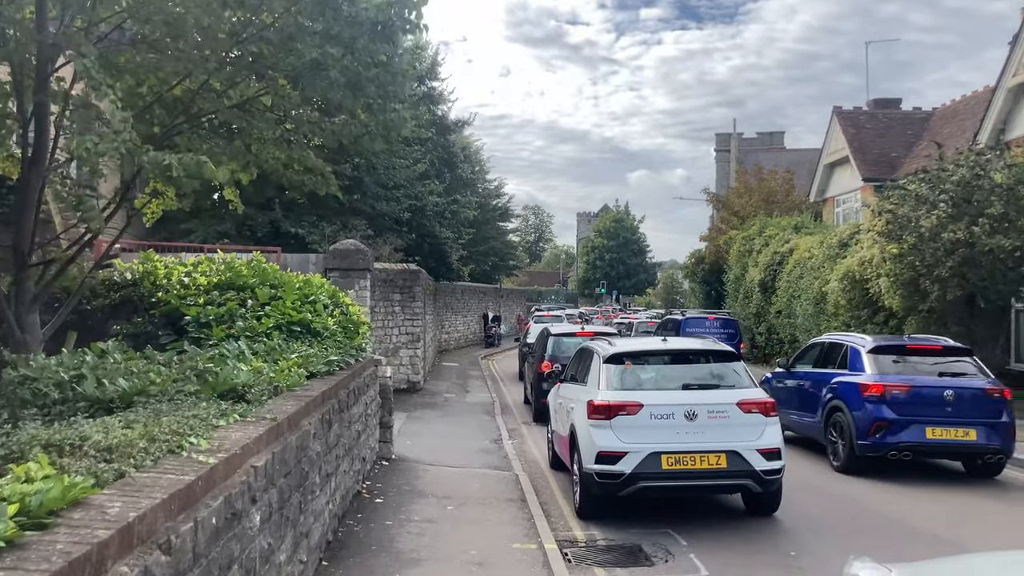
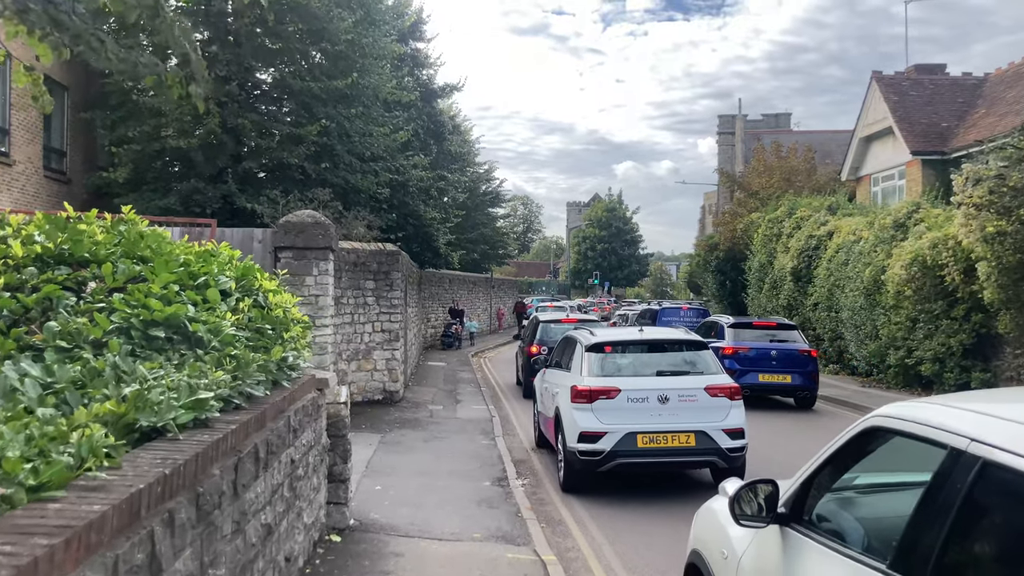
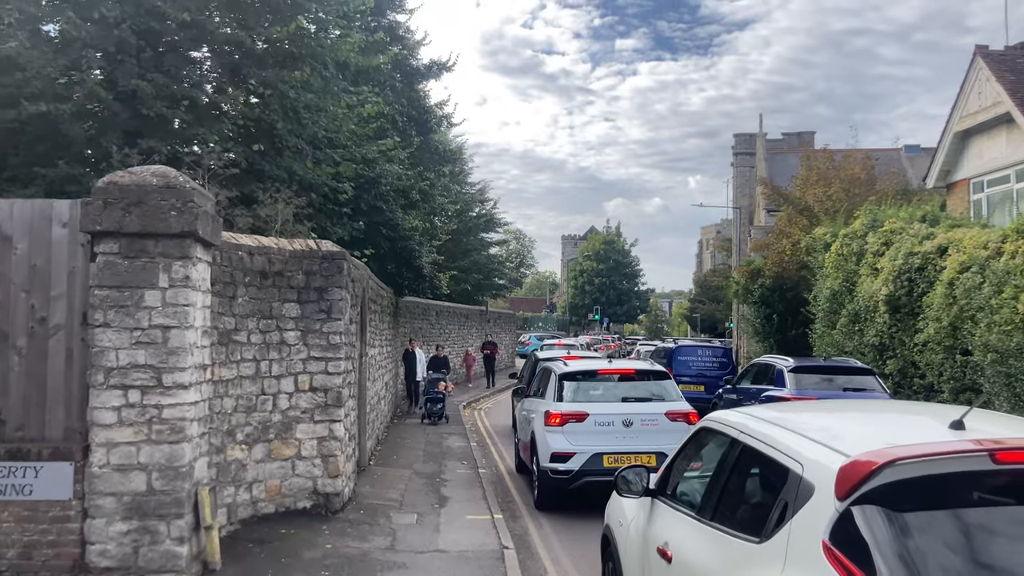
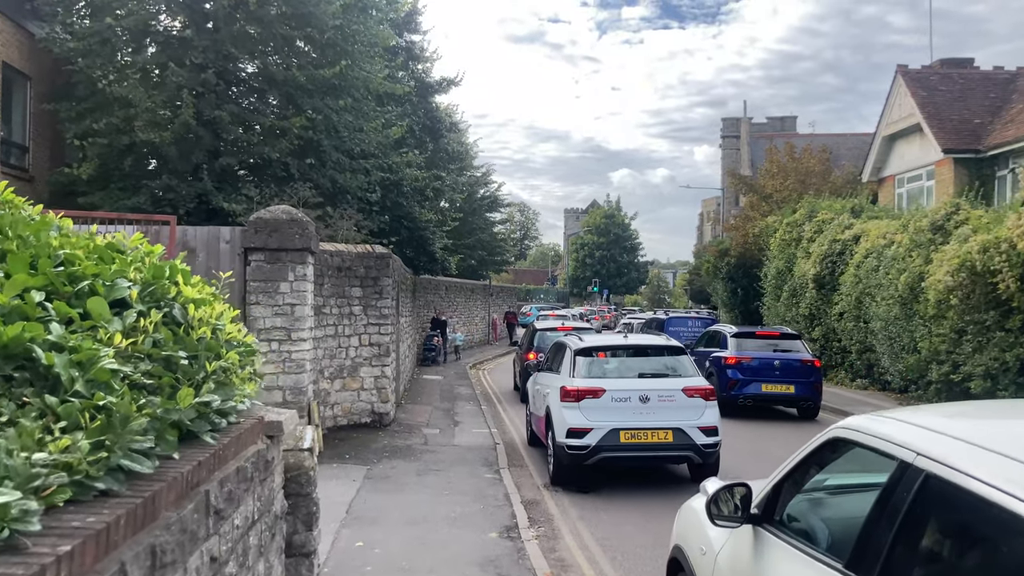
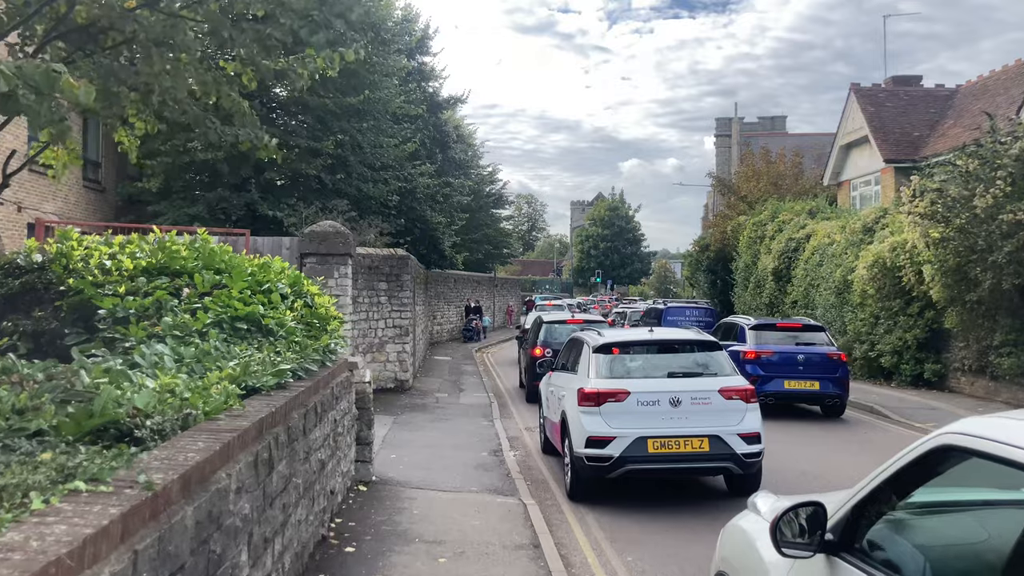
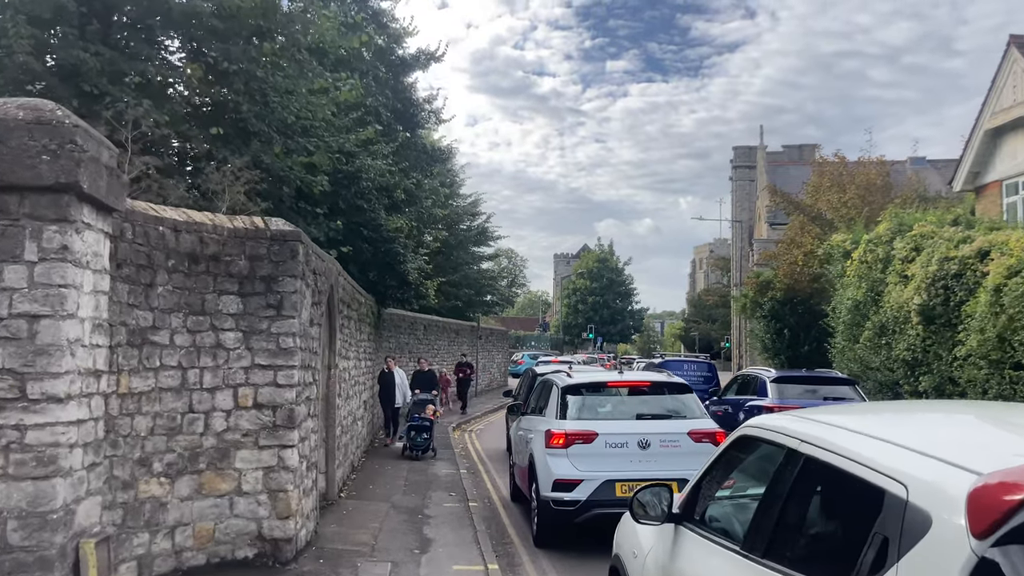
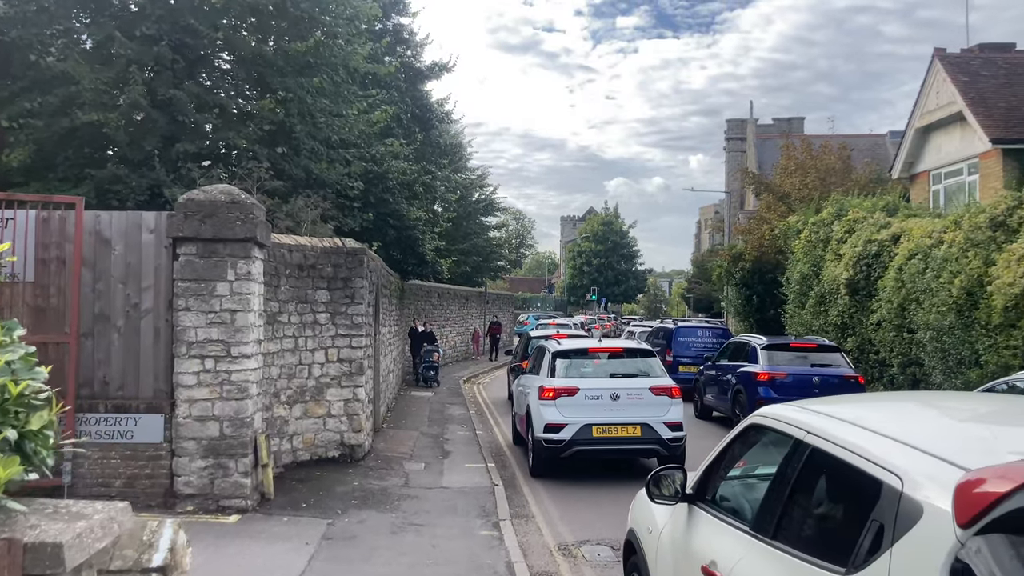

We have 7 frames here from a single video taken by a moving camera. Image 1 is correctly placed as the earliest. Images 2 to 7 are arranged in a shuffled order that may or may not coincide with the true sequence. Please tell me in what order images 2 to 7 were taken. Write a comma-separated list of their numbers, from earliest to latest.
5, 2, 4, 7, 3, 6
